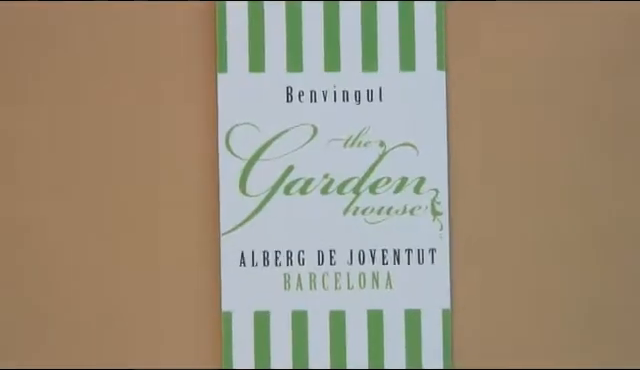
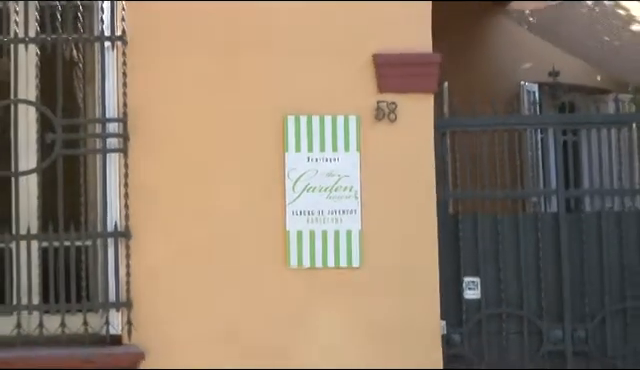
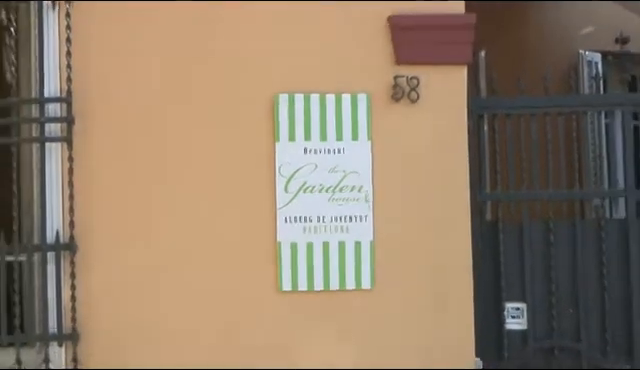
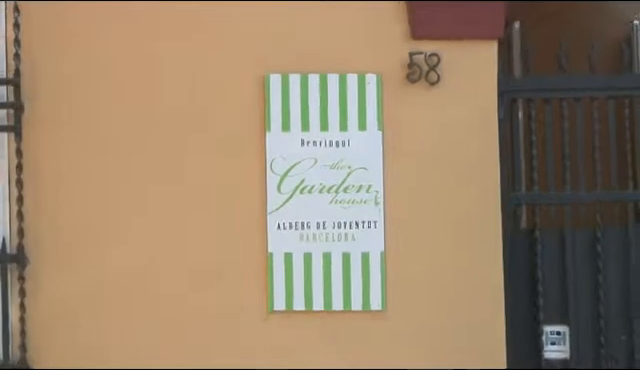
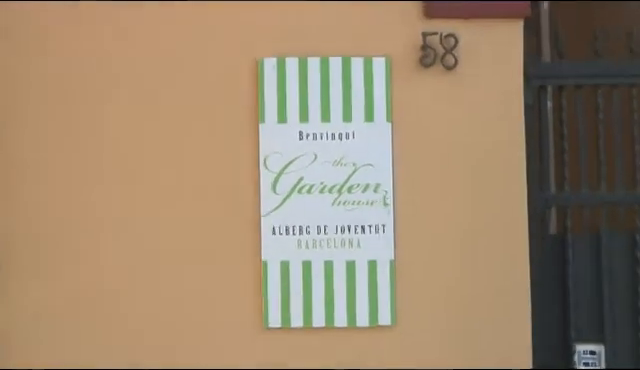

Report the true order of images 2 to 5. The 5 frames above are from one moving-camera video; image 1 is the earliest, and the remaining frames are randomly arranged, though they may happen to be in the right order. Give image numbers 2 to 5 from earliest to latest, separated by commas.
5, 4, 3, 2
